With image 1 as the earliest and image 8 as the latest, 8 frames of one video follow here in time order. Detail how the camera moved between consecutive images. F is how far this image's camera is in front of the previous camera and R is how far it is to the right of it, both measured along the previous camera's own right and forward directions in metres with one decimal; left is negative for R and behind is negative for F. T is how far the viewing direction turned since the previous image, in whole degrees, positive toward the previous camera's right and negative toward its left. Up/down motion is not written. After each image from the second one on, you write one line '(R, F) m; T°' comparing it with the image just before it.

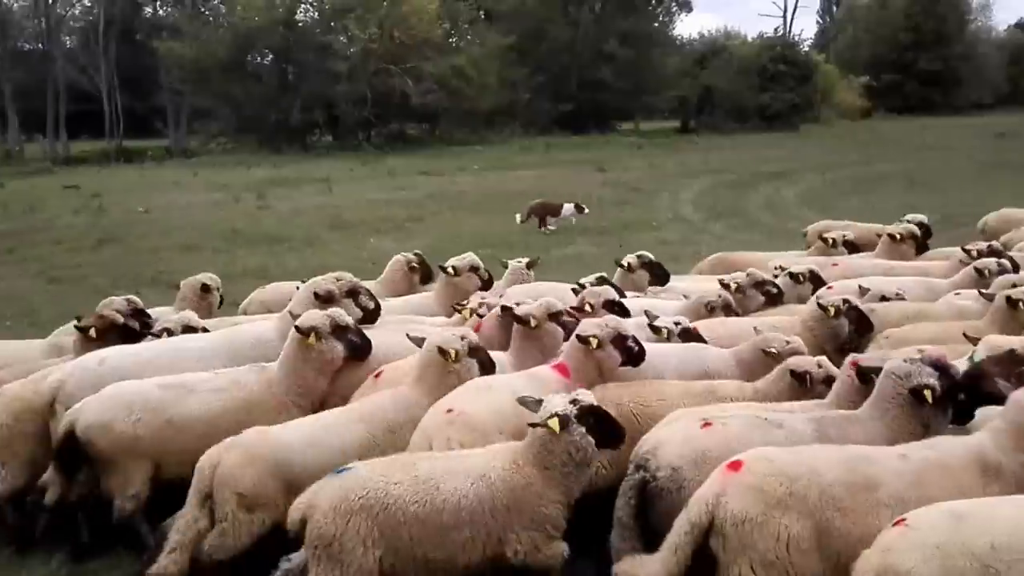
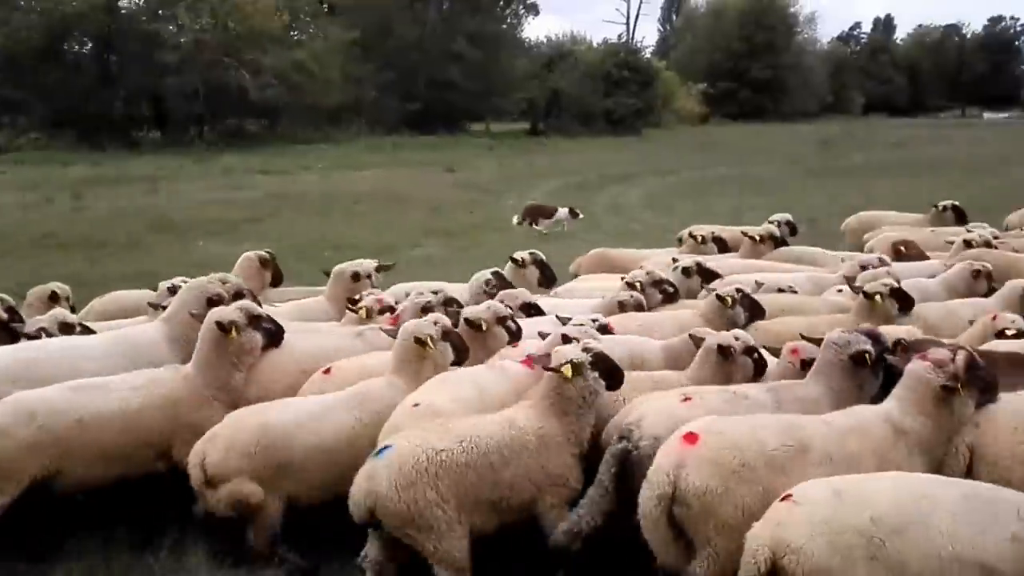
(-0.2, +0.7) m; +10°
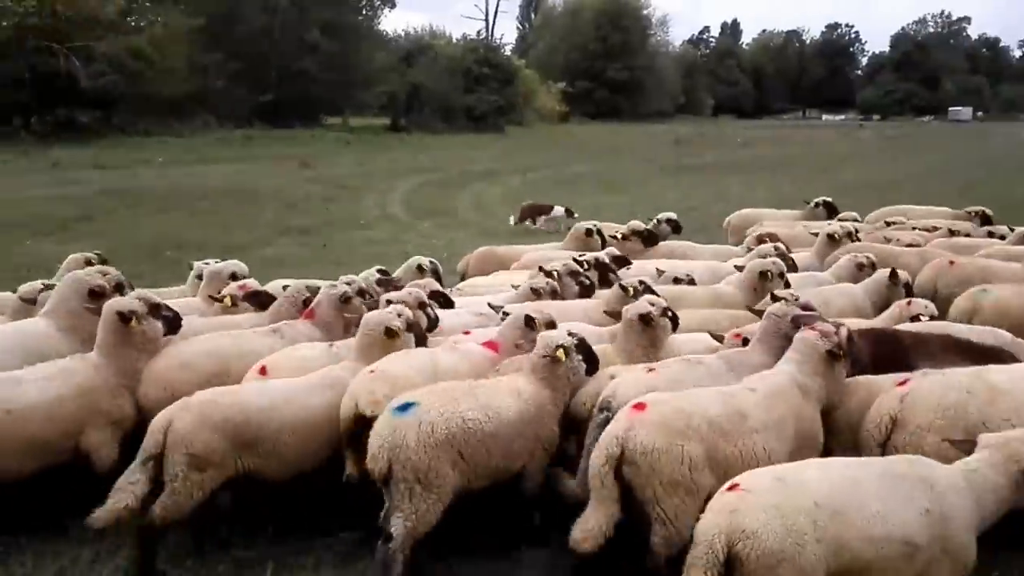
(-0.1, +0.6) m; +9°
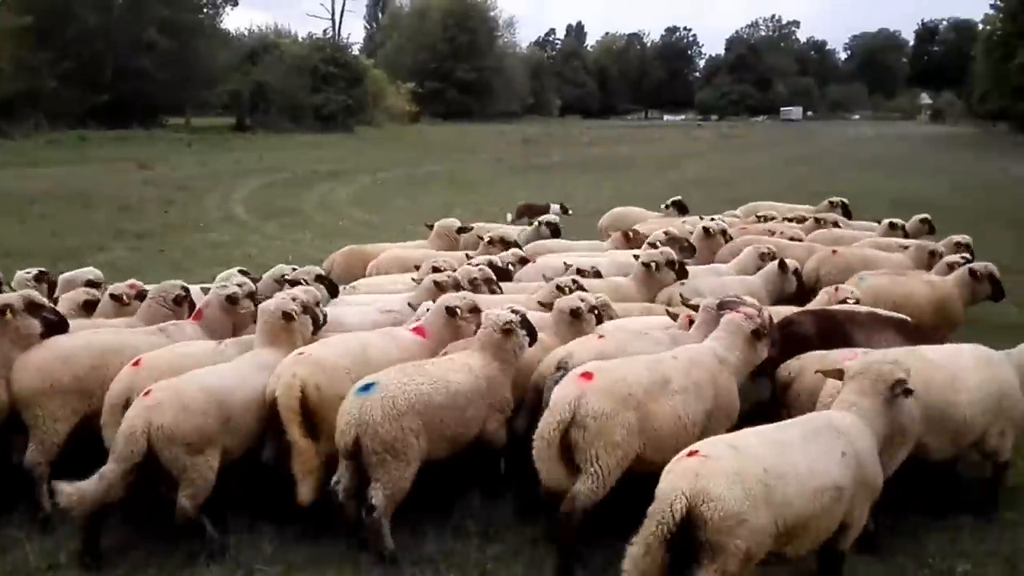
(+0.2, -0.4) m; +9°
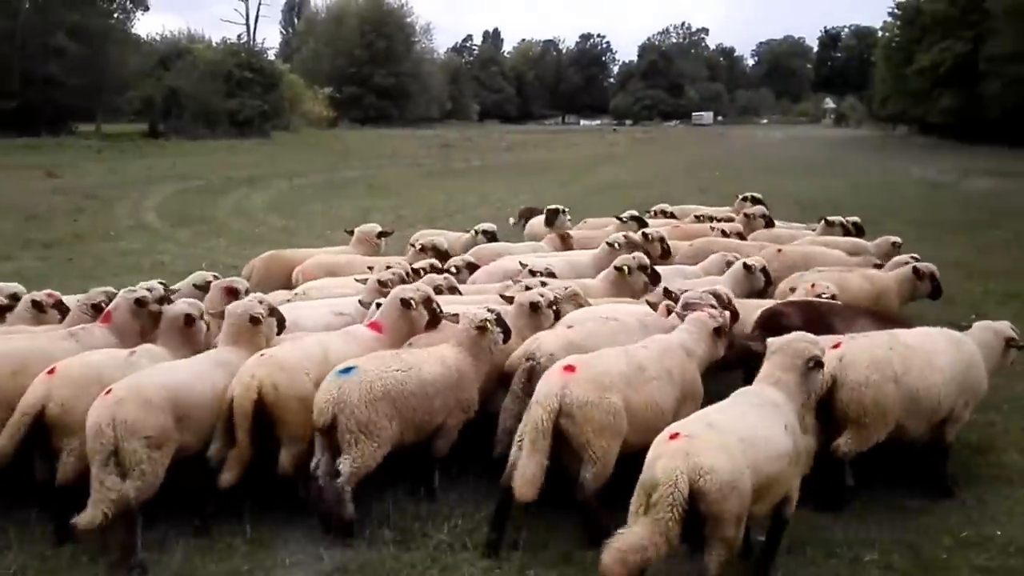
(+0.1, -0.4) m; +5°
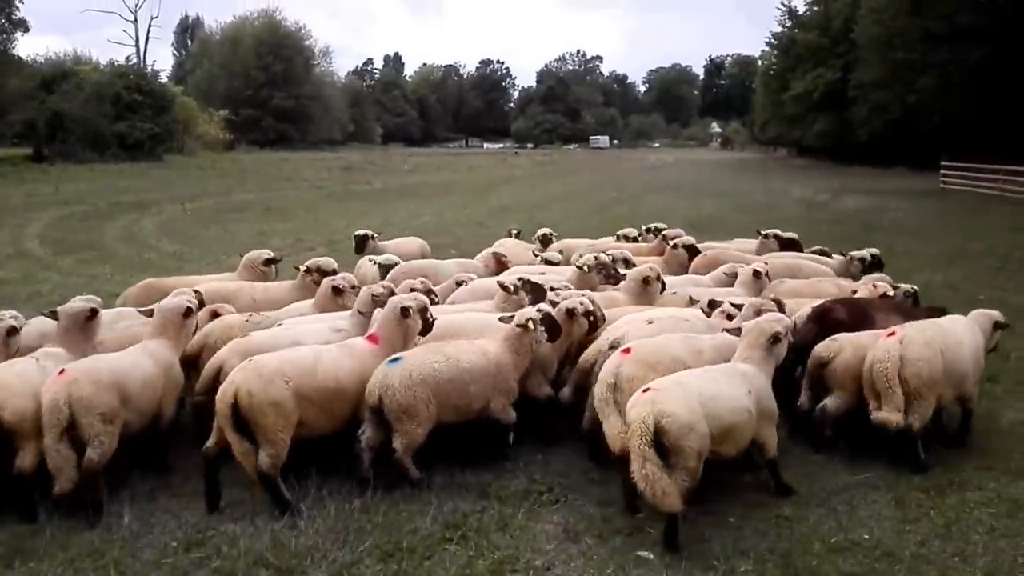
(+0.2, -0.1) m; +6°
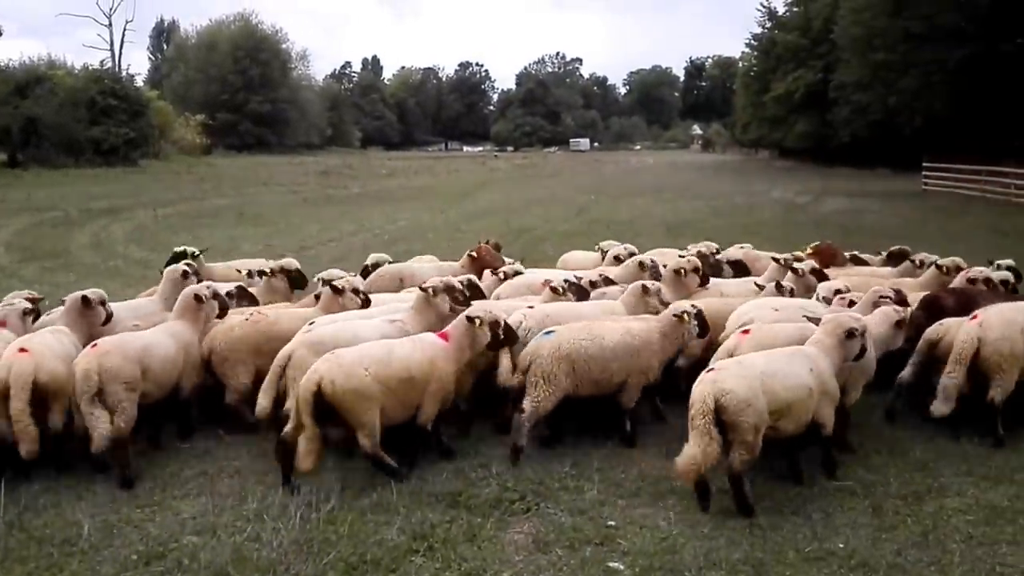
(+0.1, +0.1) m; +1°
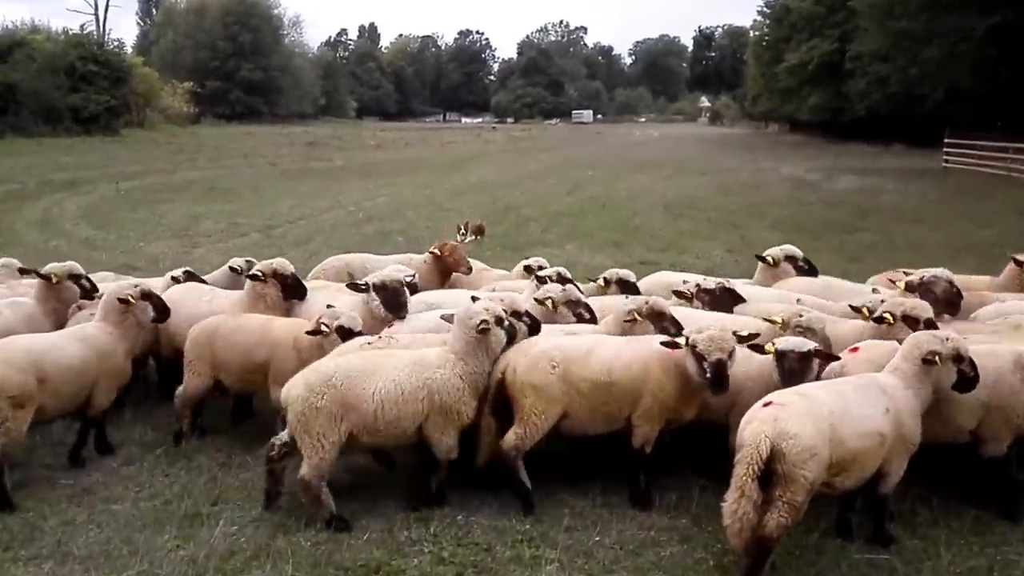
(+0.3, +1.3) m; 0°
